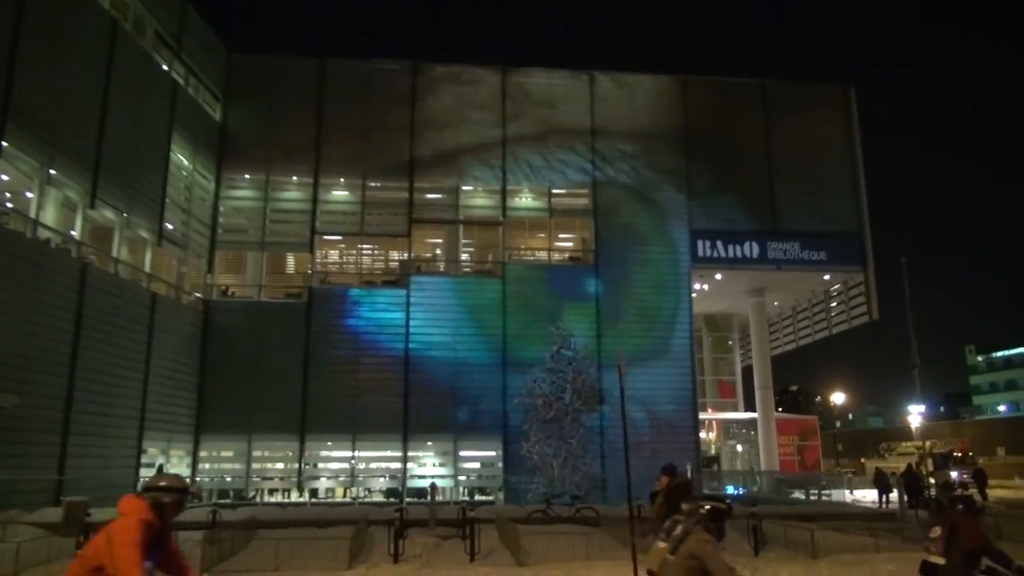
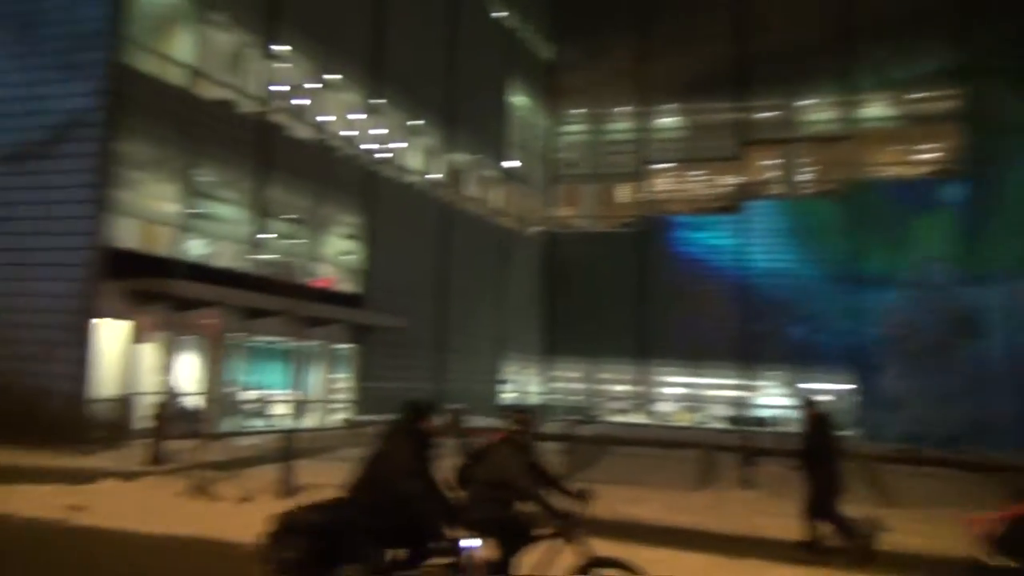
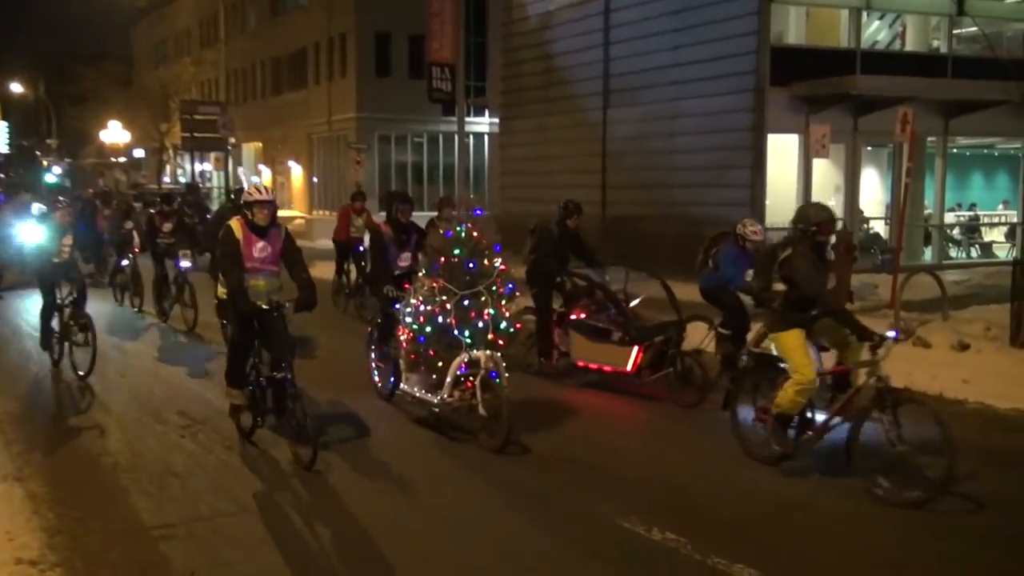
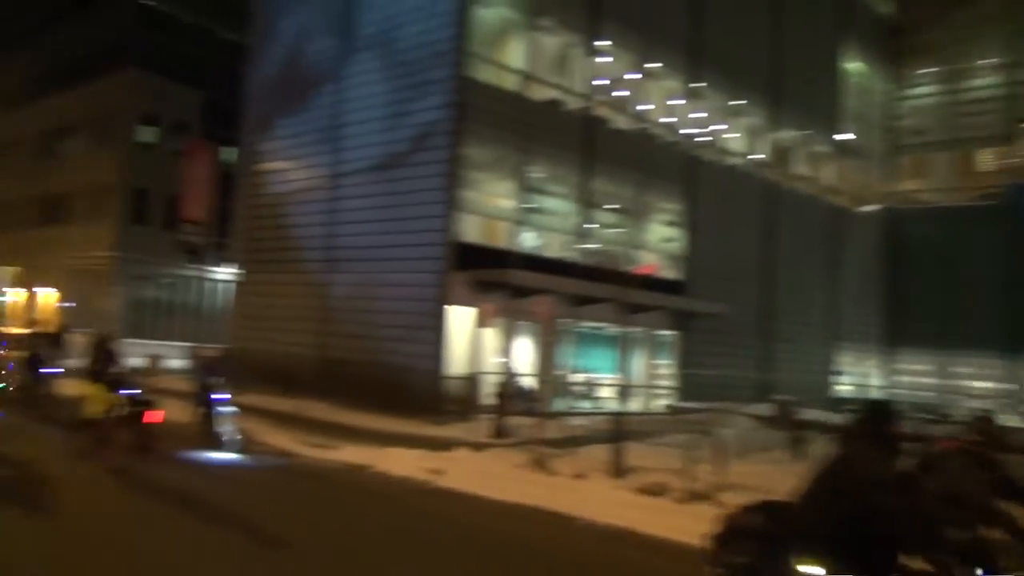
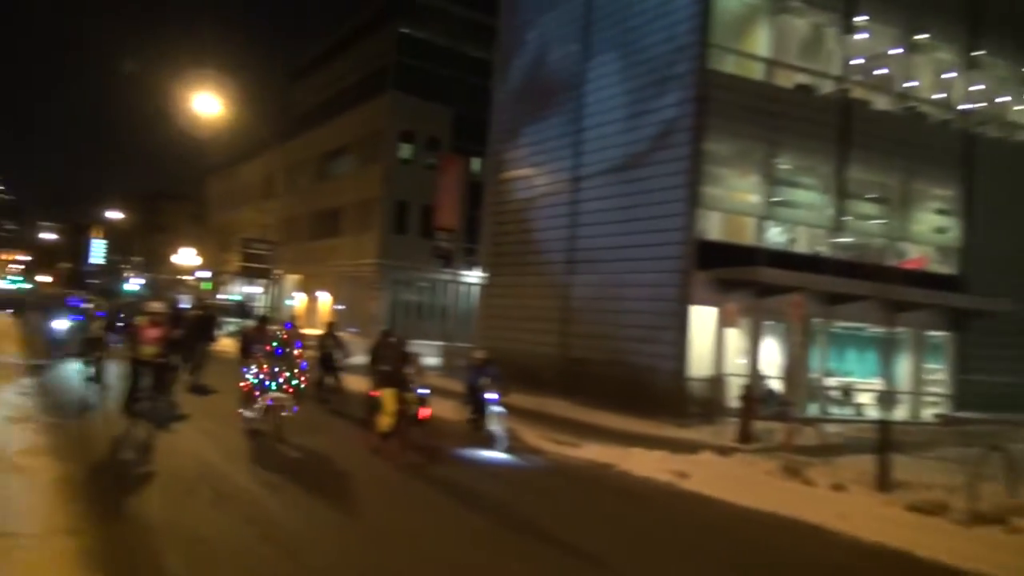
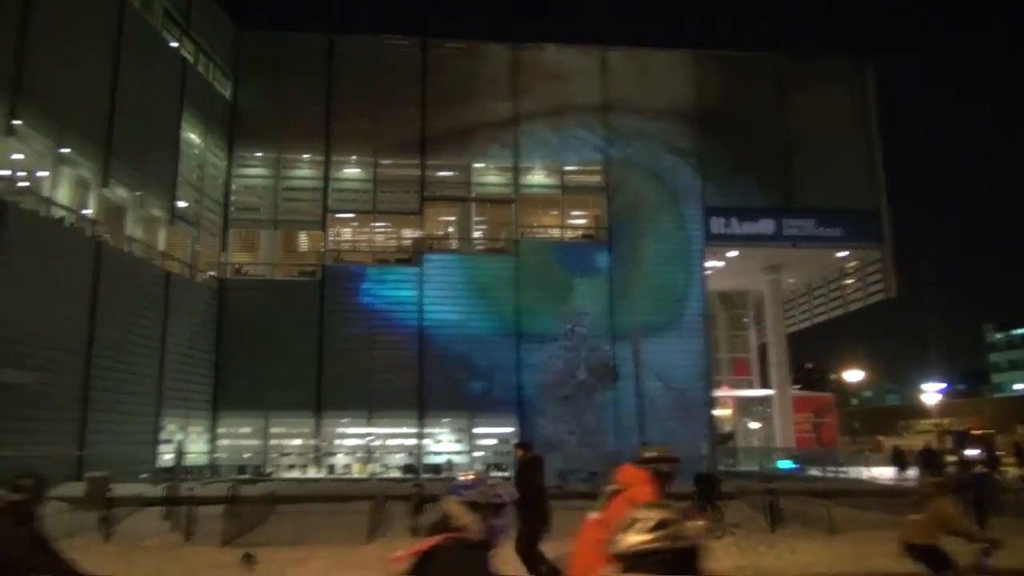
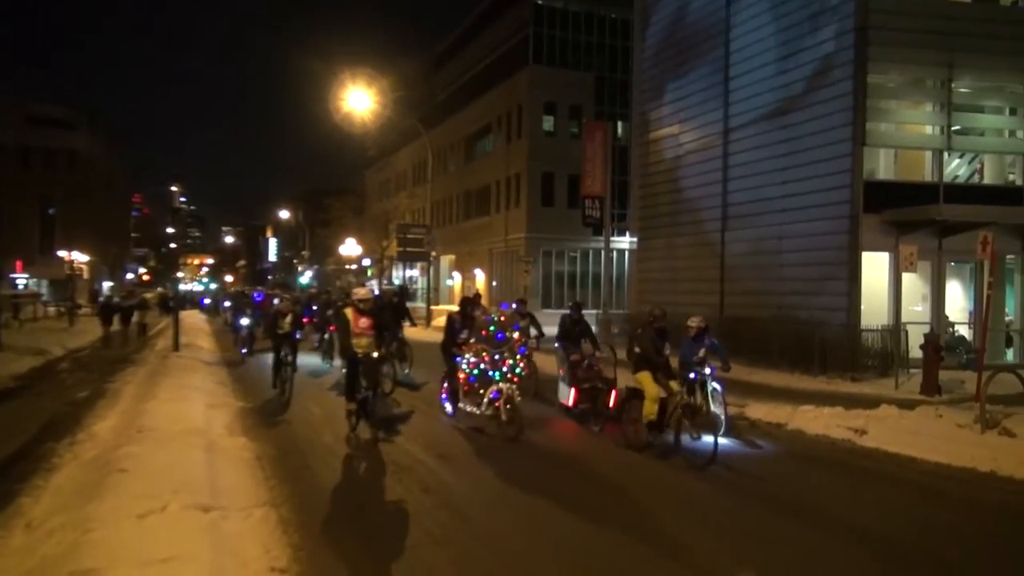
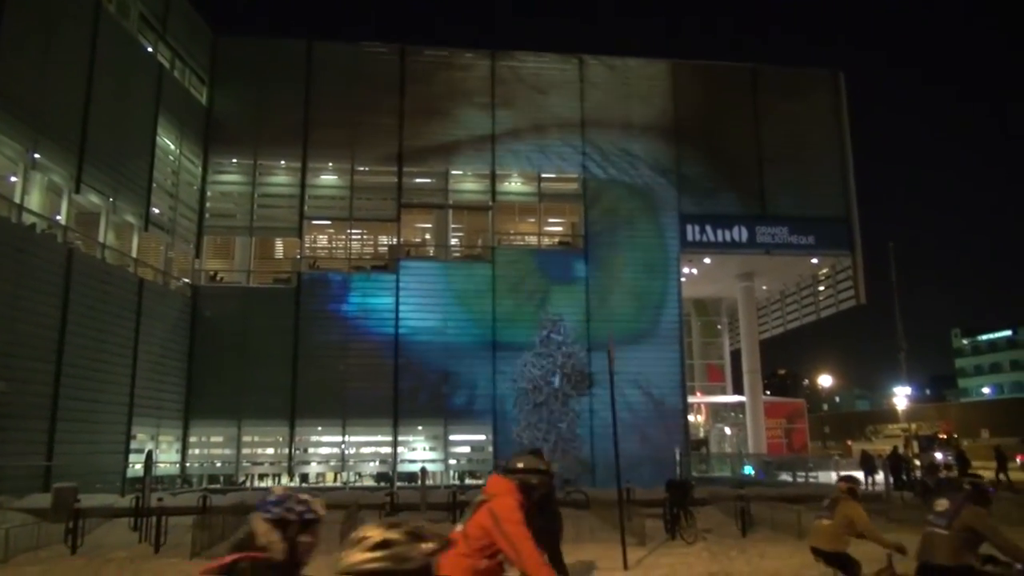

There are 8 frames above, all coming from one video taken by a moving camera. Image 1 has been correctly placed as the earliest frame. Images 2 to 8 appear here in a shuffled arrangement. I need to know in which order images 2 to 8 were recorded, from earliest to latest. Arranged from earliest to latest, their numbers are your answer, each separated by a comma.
8, 6, 2, 4, 5, 7, 3
